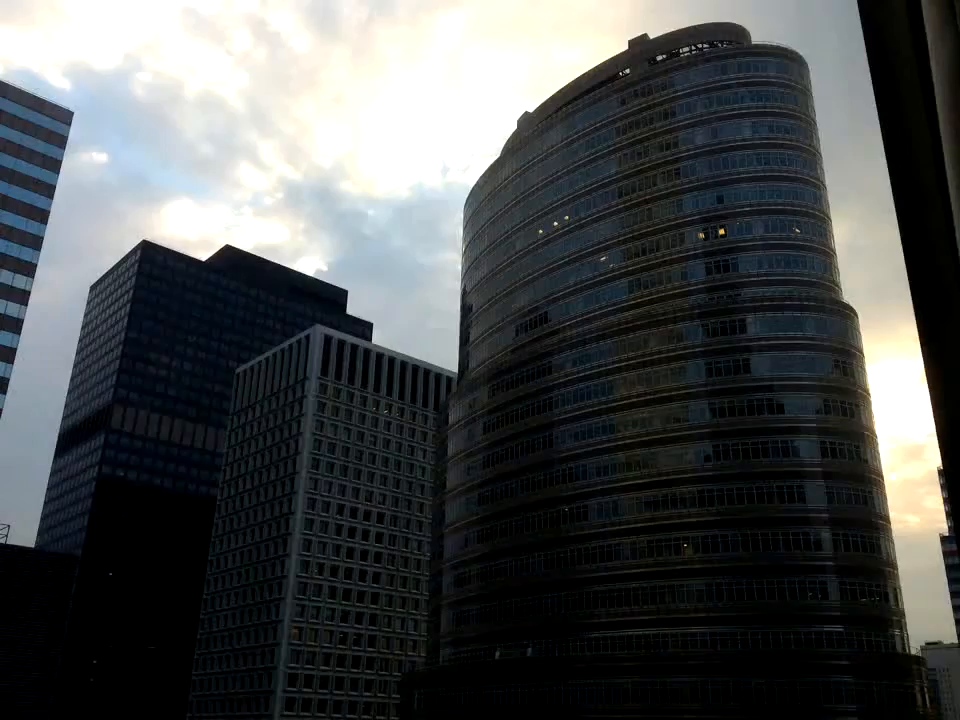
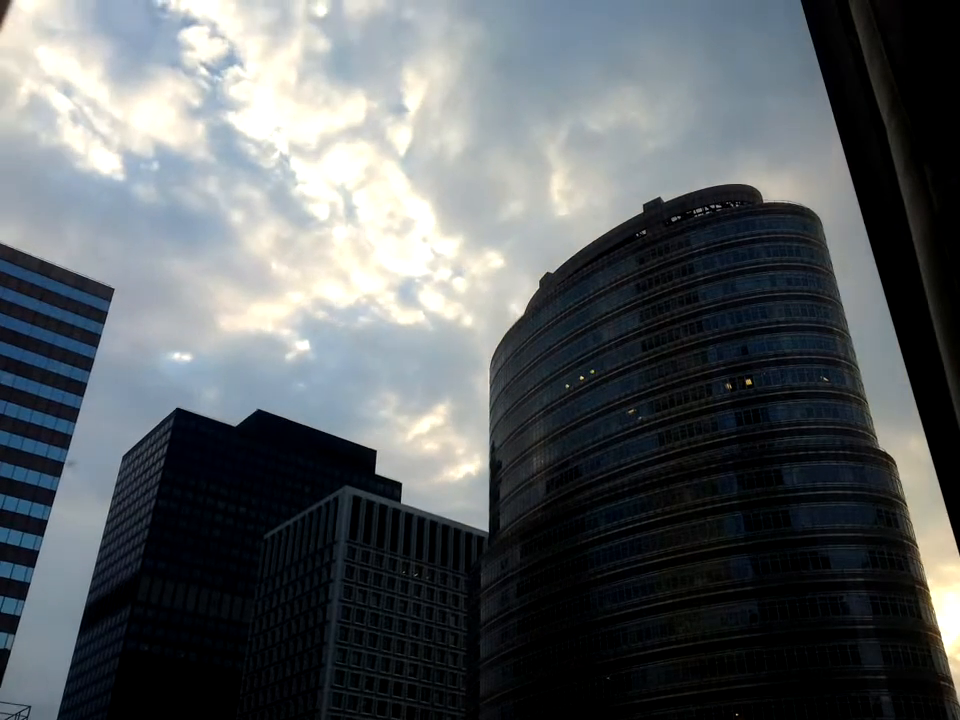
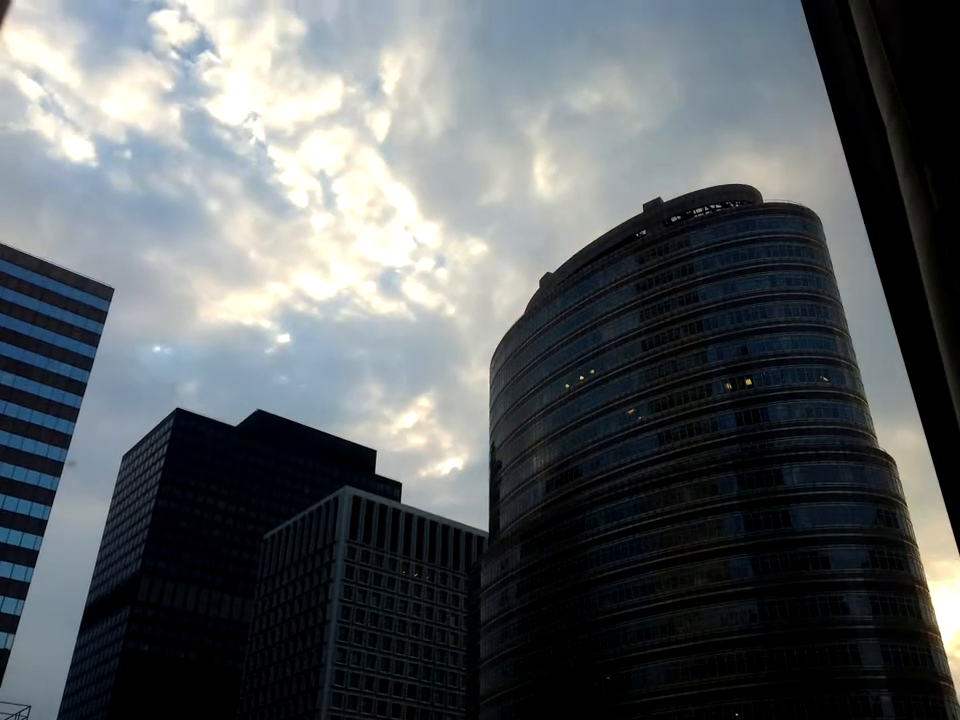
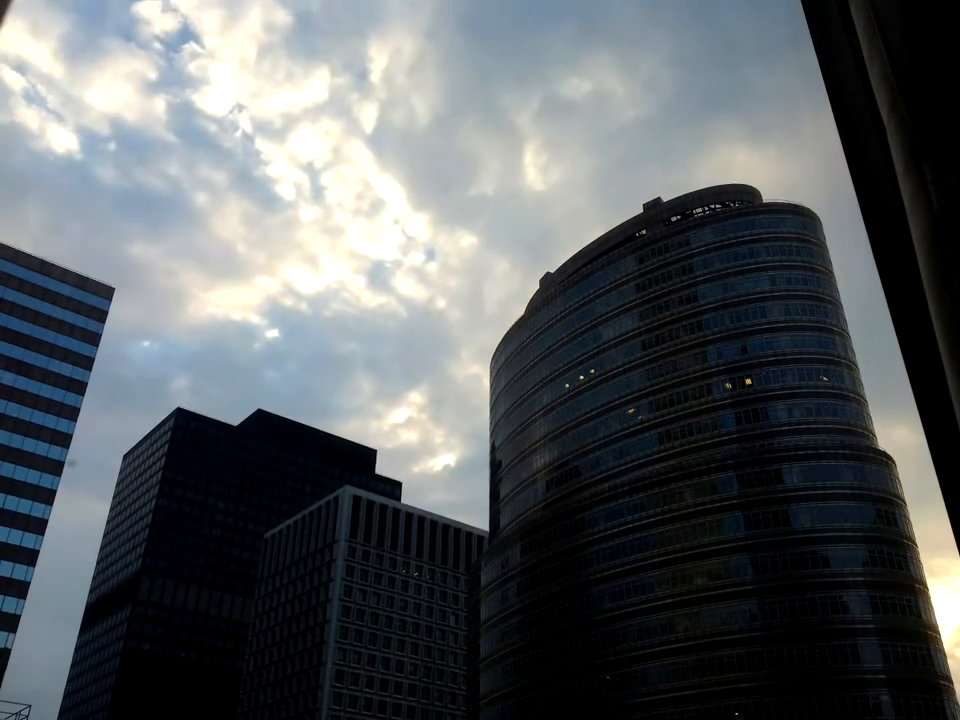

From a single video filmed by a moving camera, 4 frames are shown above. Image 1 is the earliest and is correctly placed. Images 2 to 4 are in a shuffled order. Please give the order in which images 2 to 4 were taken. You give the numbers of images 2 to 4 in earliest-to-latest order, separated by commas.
4, 3, 2
